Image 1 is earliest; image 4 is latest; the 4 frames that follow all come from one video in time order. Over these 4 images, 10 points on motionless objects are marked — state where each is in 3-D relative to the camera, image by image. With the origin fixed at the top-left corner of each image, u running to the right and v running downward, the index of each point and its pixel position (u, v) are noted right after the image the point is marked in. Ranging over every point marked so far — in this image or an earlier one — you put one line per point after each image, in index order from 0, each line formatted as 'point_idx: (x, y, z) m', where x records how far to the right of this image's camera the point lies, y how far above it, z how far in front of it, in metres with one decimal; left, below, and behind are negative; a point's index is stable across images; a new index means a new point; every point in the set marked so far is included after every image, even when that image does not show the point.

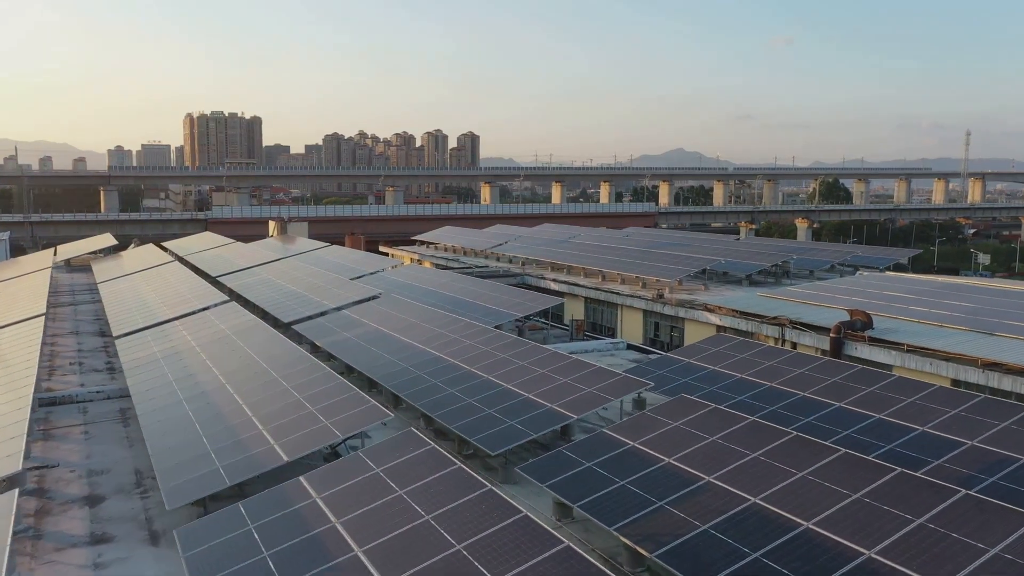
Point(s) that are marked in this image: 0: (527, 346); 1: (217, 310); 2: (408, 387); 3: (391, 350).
0: (+0.3, -1.0, +15.5) m
1: (-6.3, -0.5, +19.8) m
2: (-1.6, -1.6, +14.6) m
3: (-2.2, -1.1, +17.1) m
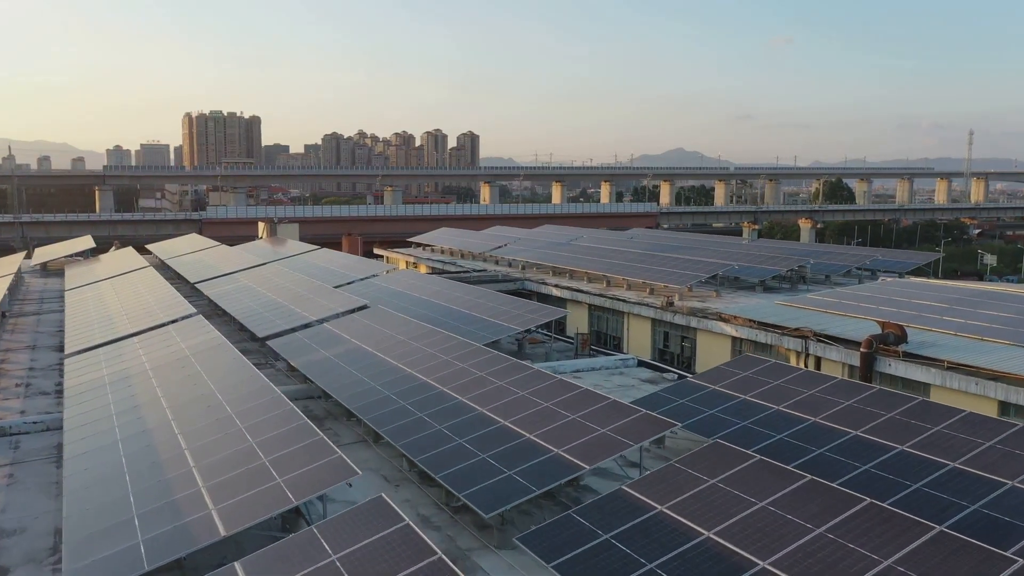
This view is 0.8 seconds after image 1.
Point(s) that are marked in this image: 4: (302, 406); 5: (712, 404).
0: (+0.2, -1.2, +13.4) m
1: (-6.3, -0.7, +17.7) m
2: (-1.7, -1.8, +12.5) m
3: (-2.3, -1.4, +15.0) m
4: (-3.6, -2.0, +15.7) m
5: (+2.9, -1.7, +13.2) m
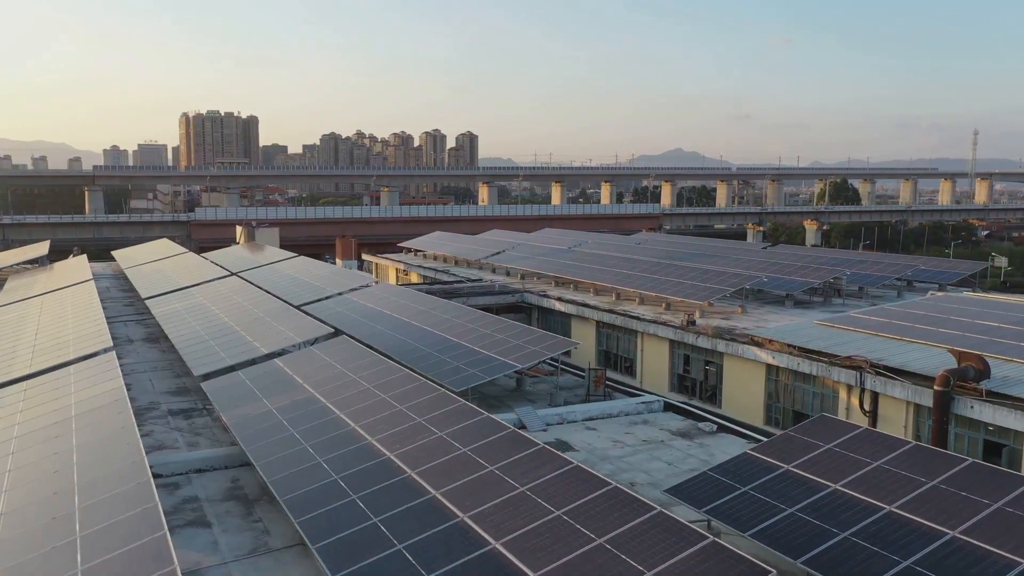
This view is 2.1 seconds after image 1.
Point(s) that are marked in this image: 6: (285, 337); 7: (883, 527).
0: (+0.2, -1.7, +9.6) m
1: (-6.4, -1.2, +13.9) m
2: (-1.7, -2.3, +8.7) m
3: (-2.3, -1.8, +11.1) m
4: (-3.6, -2.5, +11.9) m
5: (+2.8, -2.1, +9.4) m
6: (-4.3, -0.9, +17.7) m
7: (+3.4, -2.2, +8.5) m
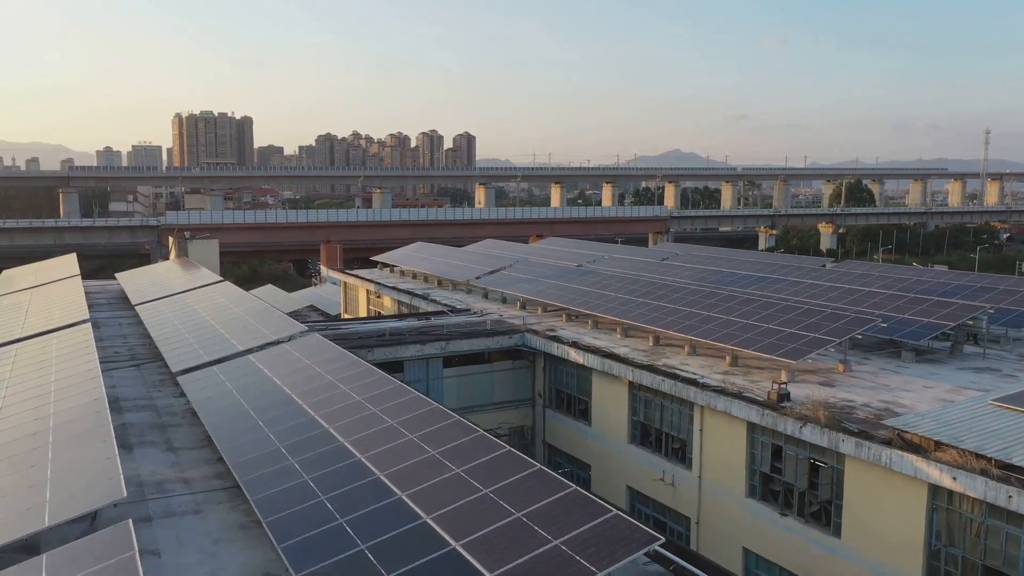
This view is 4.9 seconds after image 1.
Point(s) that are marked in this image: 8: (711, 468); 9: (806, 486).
0: (+0.2, -2.6, +0.5) m
1: (-6.4, -2.2, +4.8) m
2: (-1.7, -3.3, -0.4) m
3: (-2.3, -2.8, +2.1) m
4: (-3.6, -3.5, +2.8) m
5: (+2.8, -3.1, +0.3) m
6: (-4.4, -1.9, +8.7) m
7: (+3.3, -3.2, -0.6) m
8: (+4.0, -3.6, +18.4) m
9: (+5.1, -3.4, +16.0) m
